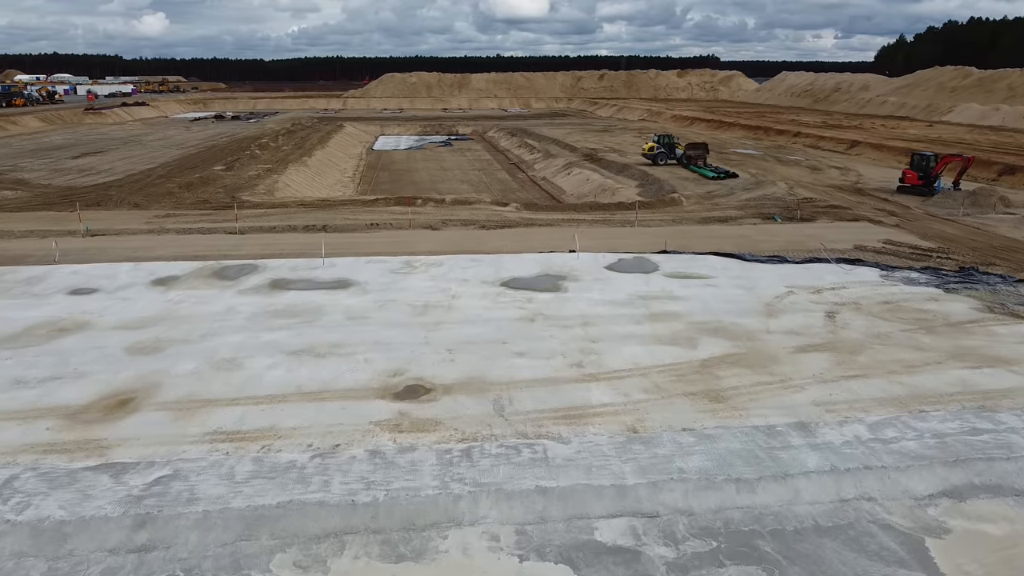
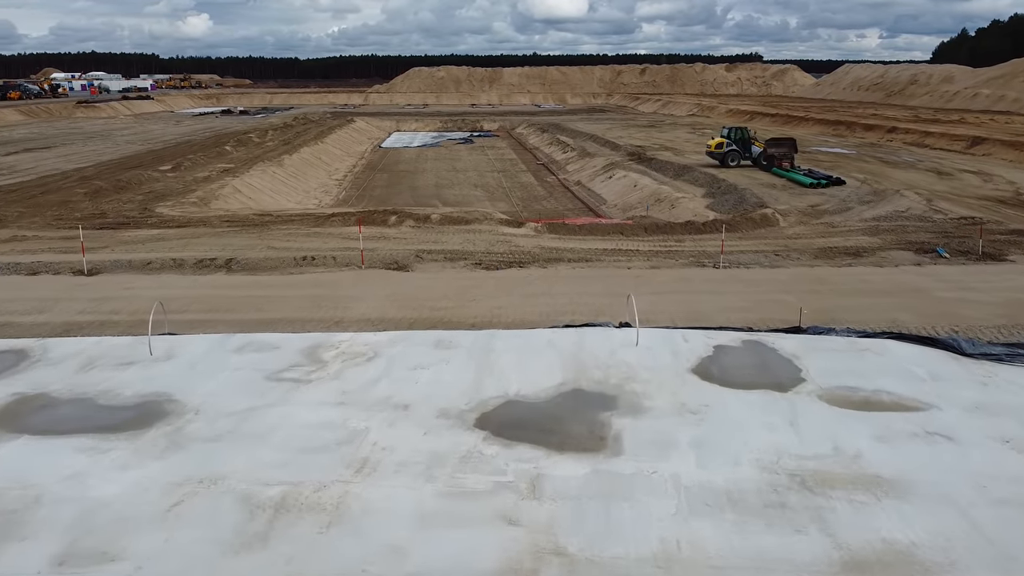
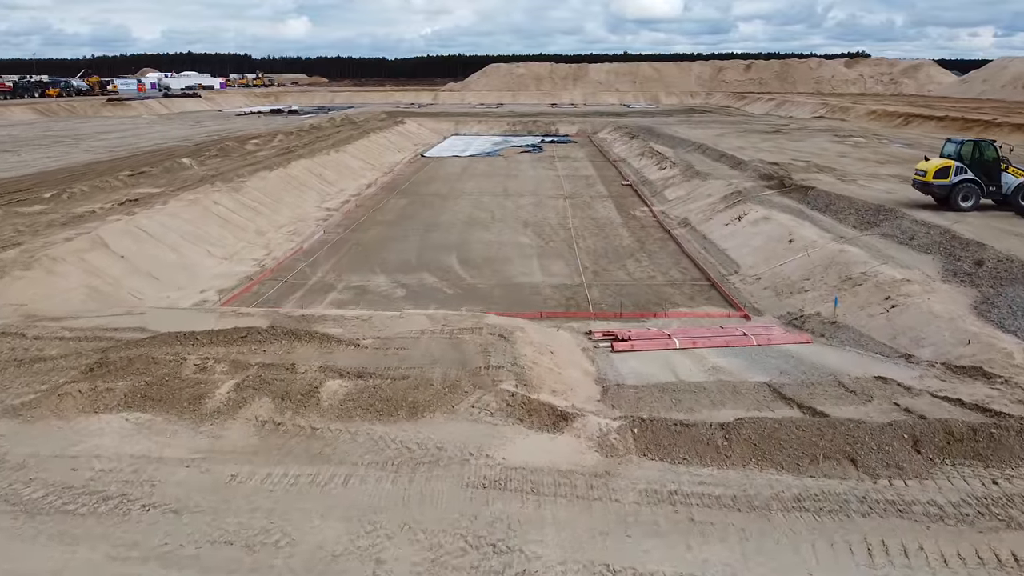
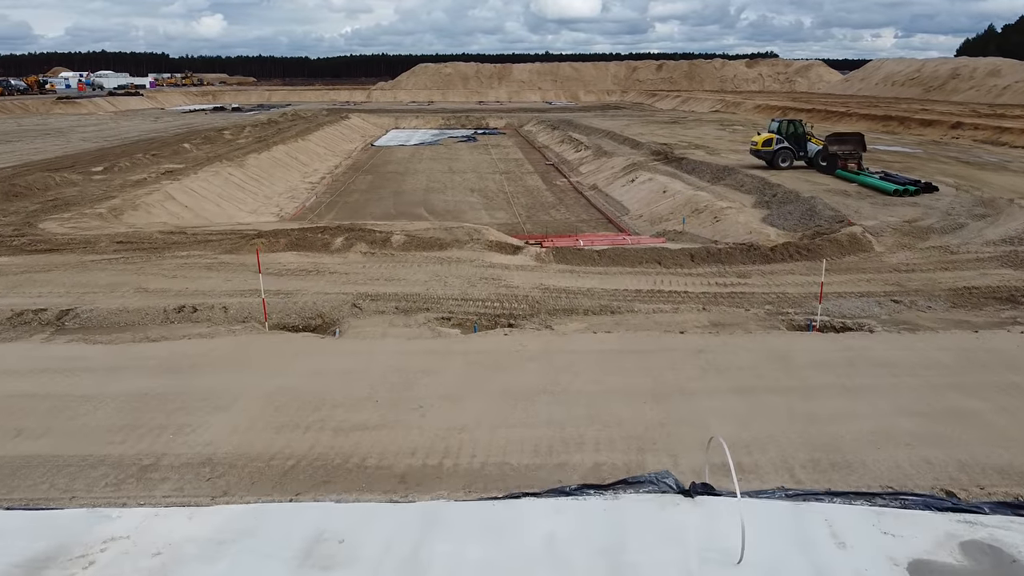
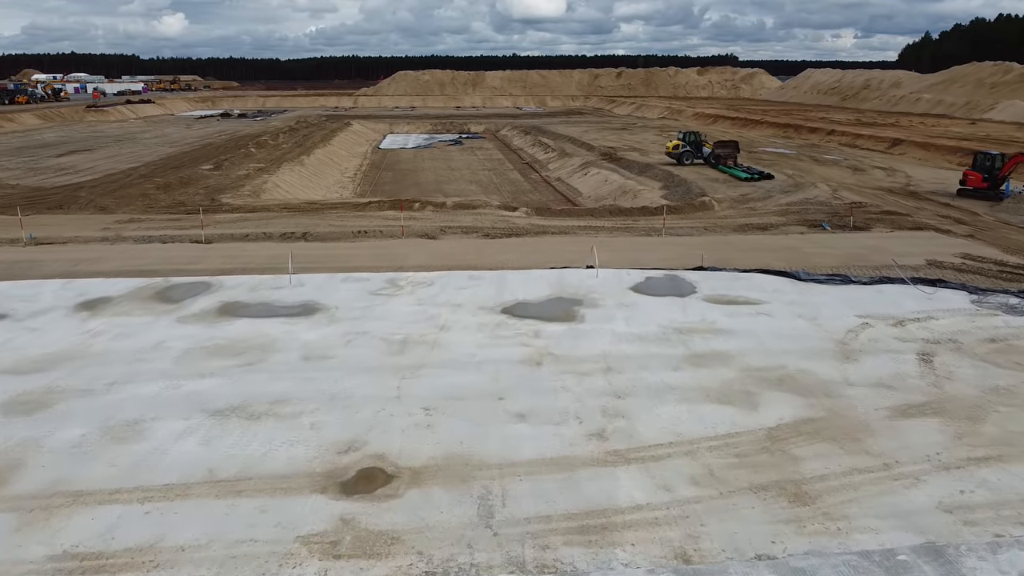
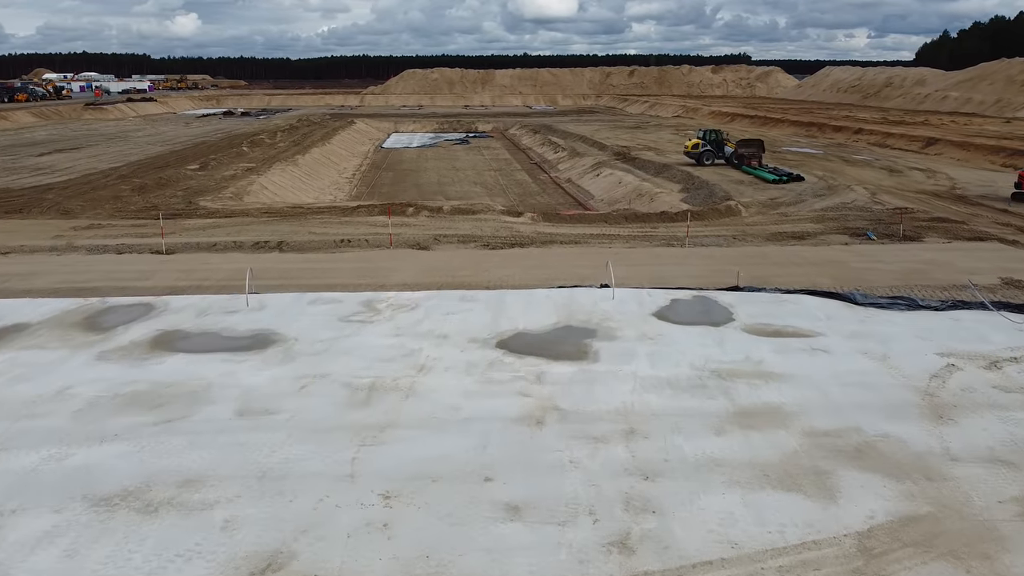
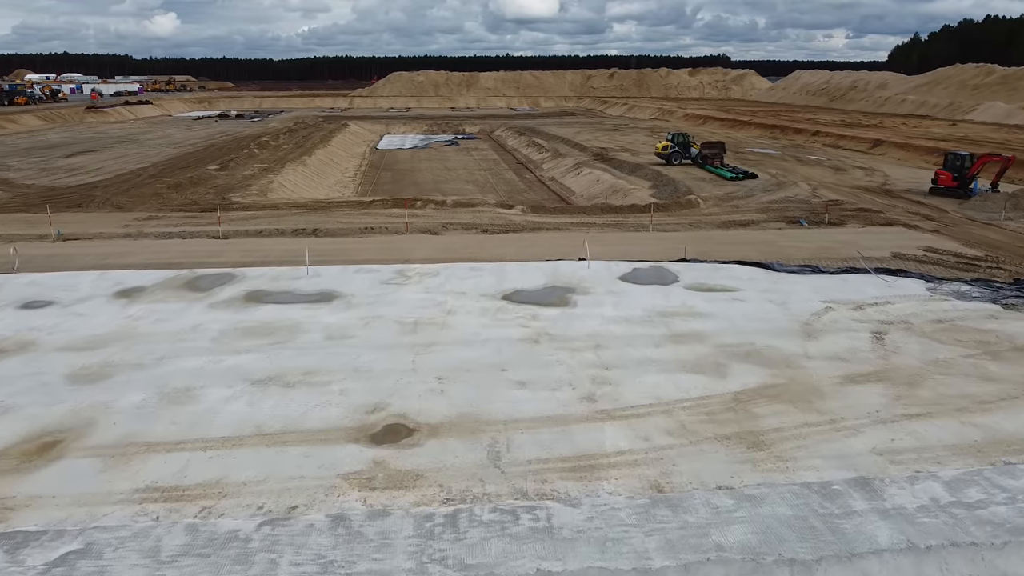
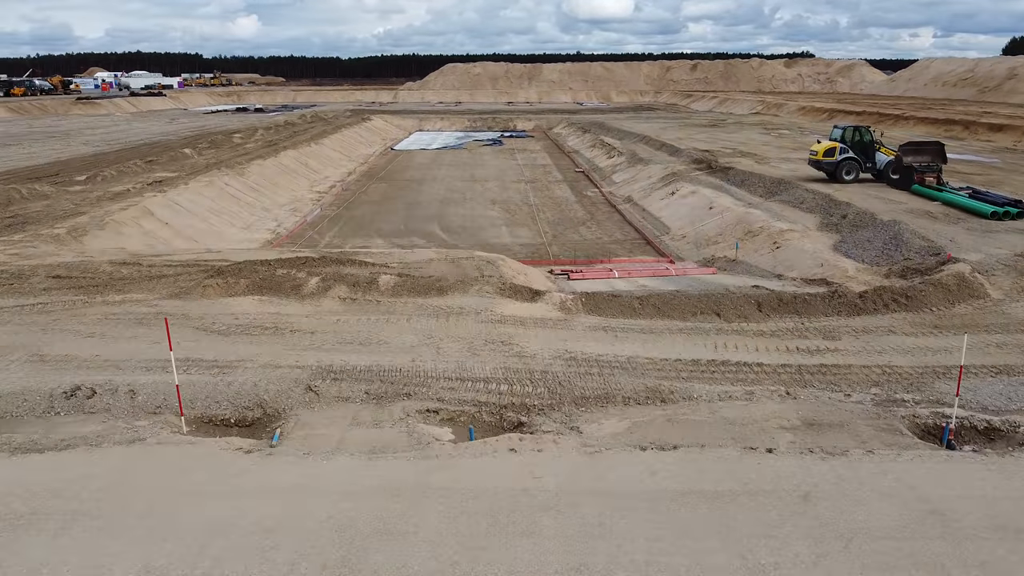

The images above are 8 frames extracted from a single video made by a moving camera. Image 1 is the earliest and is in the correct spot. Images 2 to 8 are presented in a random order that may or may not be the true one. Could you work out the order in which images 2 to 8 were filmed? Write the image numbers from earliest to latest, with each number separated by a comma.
7, 5, 6, 2, 4, 8, 3
